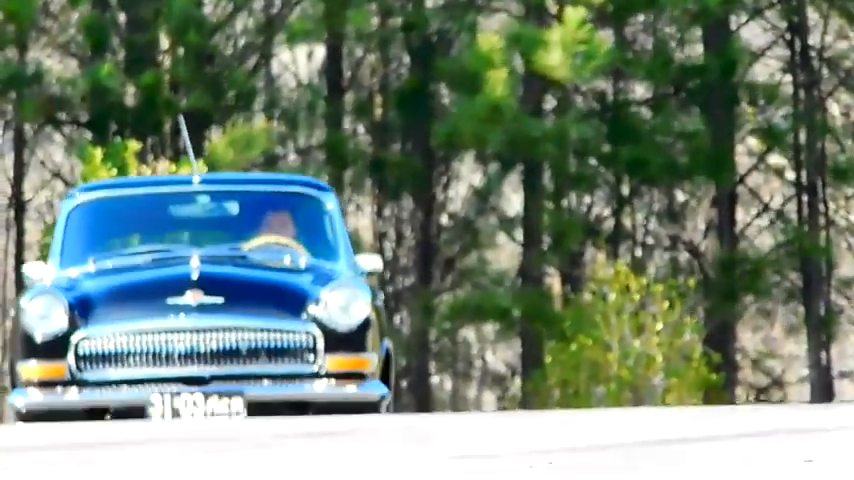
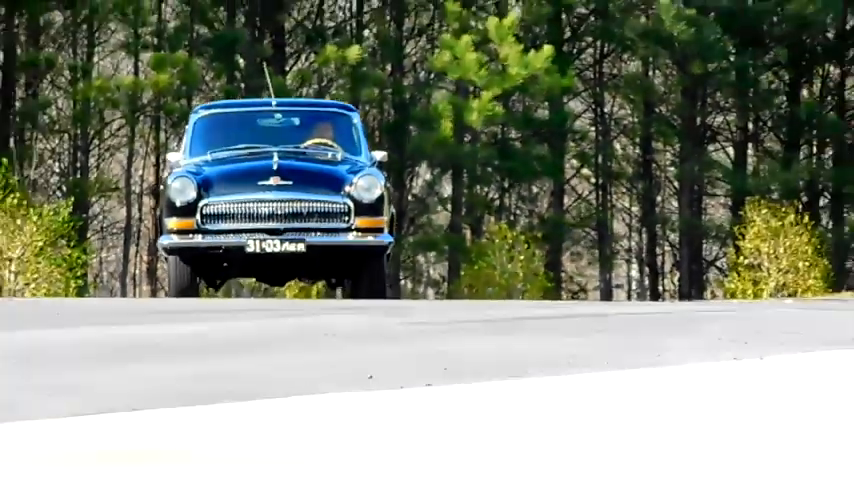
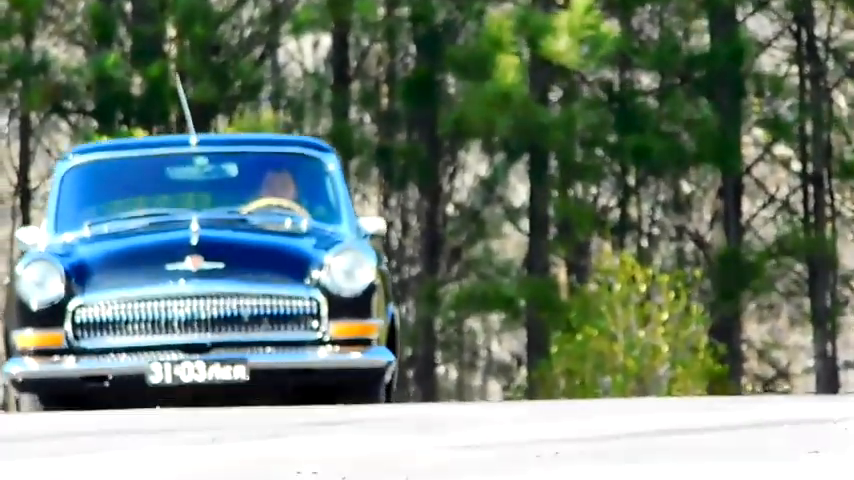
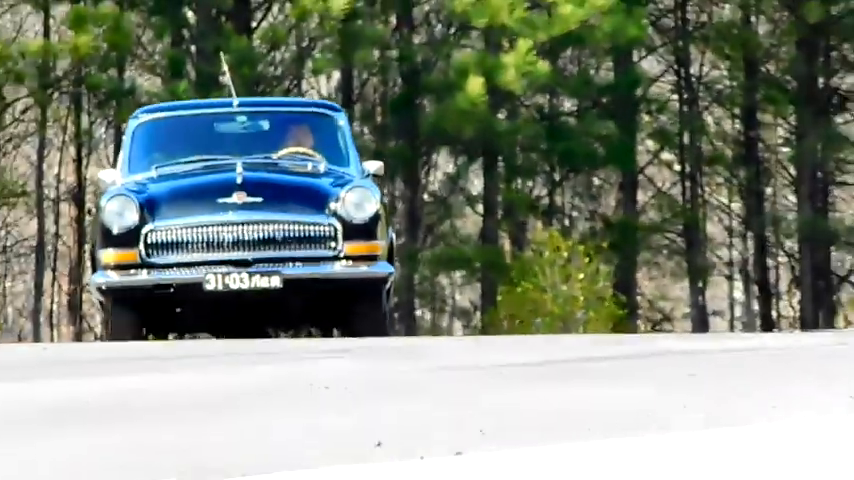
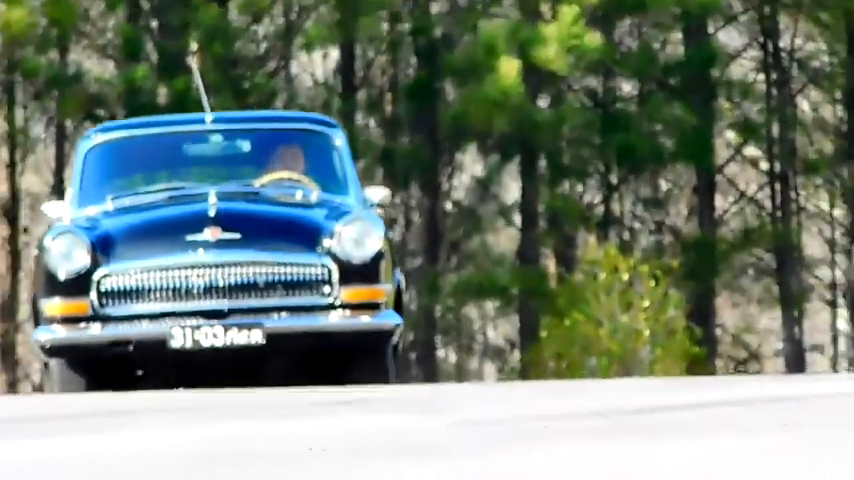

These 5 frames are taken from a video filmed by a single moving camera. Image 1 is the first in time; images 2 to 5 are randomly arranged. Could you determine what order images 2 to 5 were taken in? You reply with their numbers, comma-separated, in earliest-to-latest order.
3, 5, 4, 2
